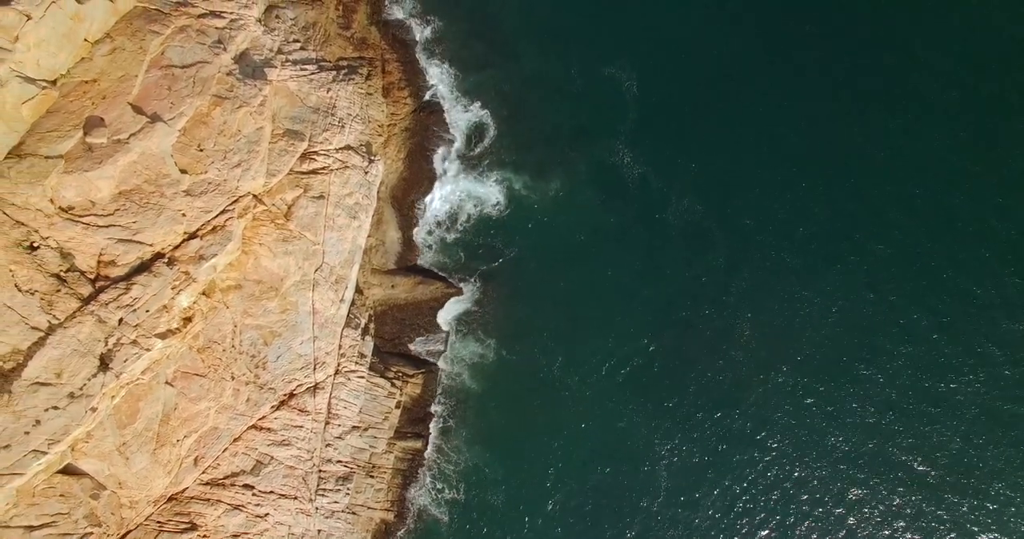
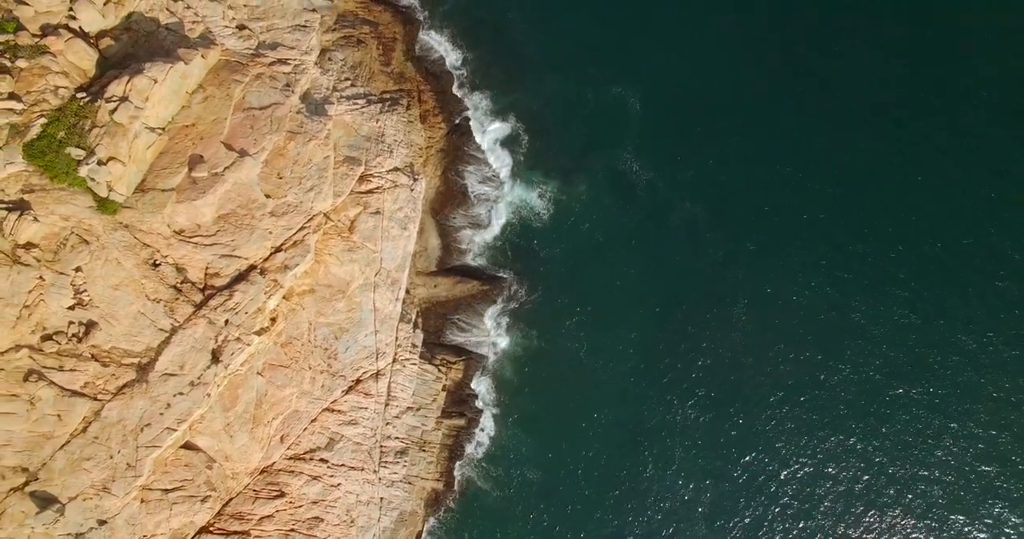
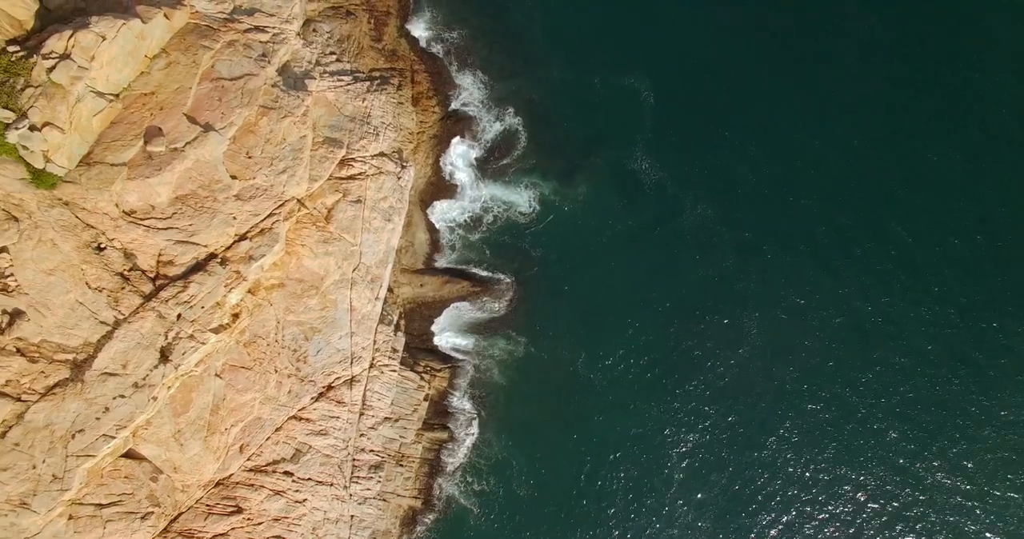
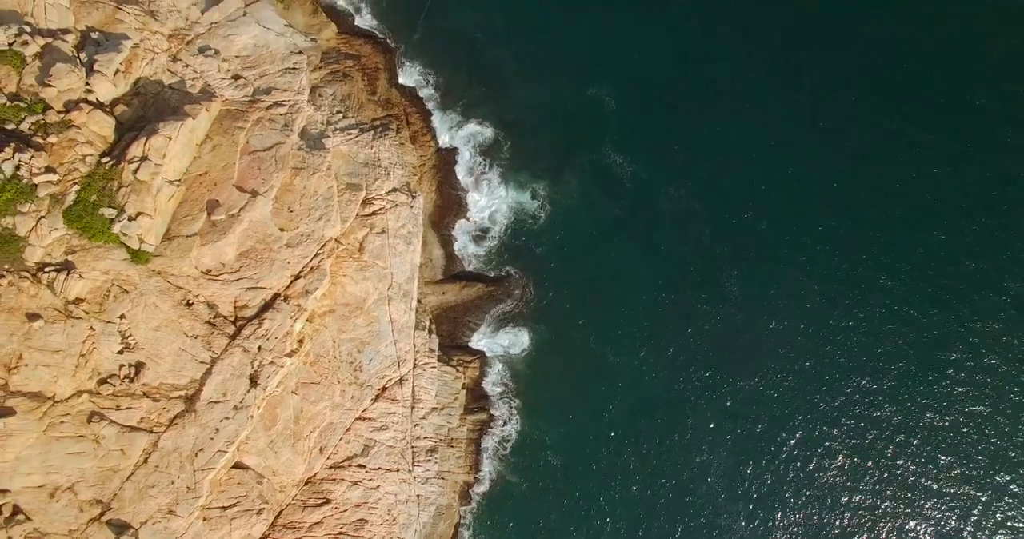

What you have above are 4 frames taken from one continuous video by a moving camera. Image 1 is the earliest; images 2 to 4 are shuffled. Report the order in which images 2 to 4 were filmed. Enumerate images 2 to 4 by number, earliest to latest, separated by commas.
3, 2, 4
